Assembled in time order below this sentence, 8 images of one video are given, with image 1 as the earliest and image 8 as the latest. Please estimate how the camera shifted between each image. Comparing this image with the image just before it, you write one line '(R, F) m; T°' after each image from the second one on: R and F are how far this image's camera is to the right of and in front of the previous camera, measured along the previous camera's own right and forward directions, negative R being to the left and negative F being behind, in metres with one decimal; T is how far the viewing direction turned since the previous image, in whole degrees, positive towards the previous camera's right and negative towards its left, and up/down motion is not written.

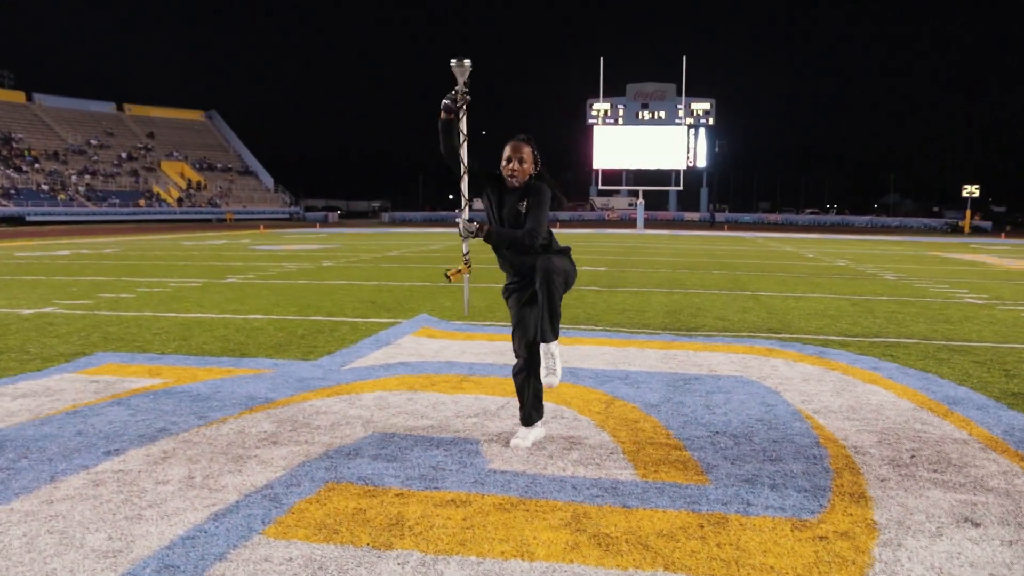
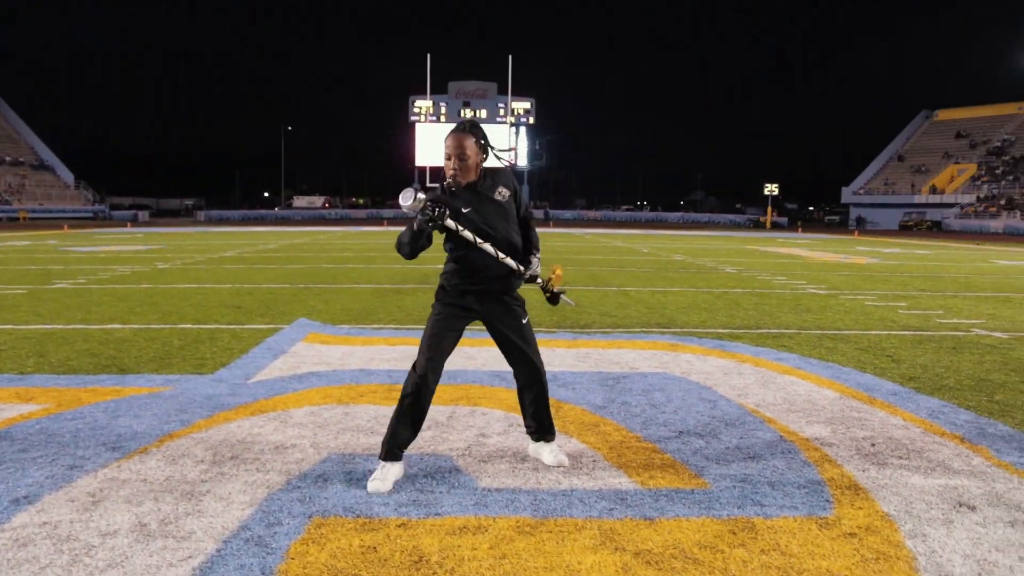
(-0.7, +0.3) m; +12°
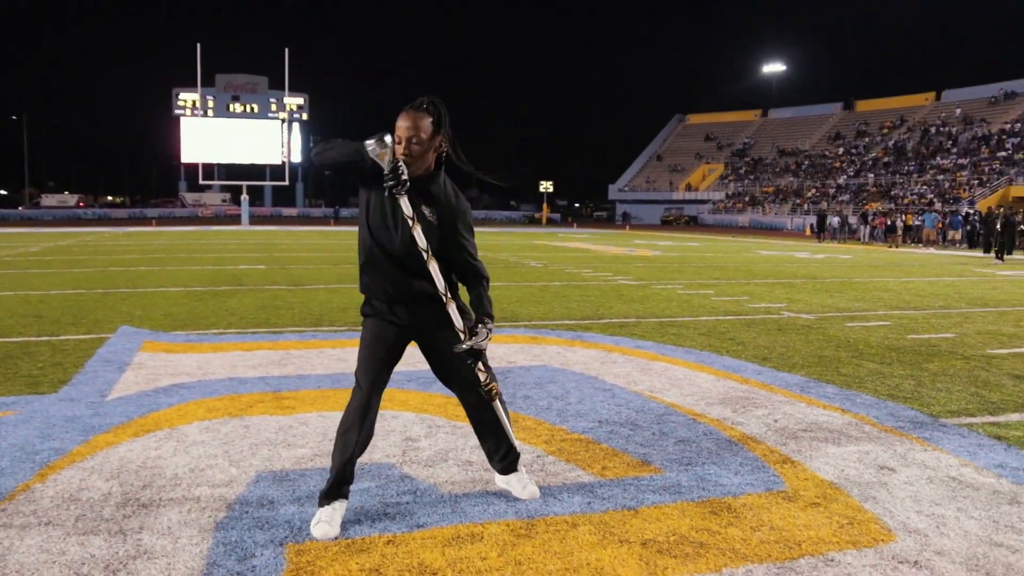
(-0.7, +0.2) m; +15°
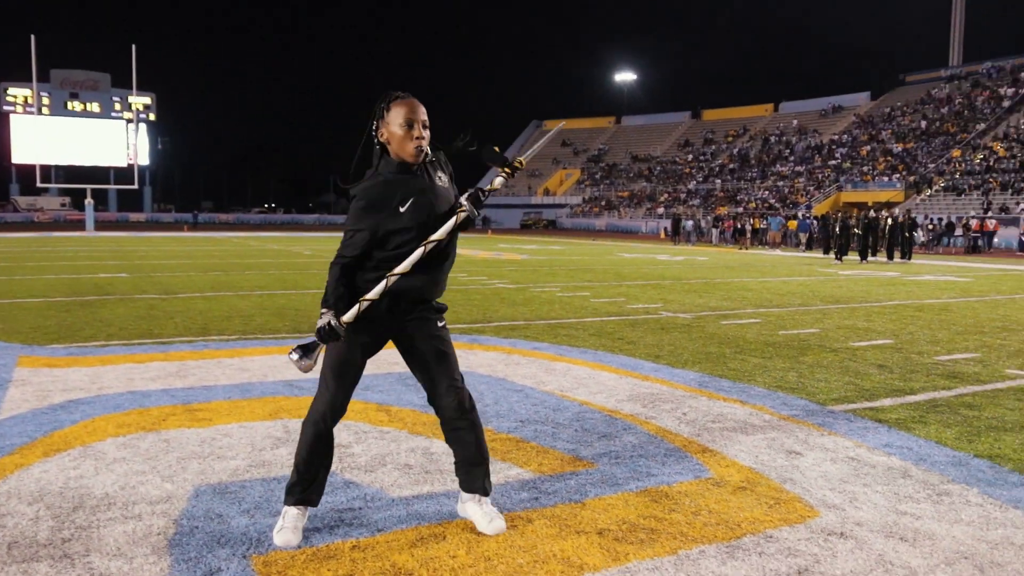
(-0.3, -0.1) m; +10°
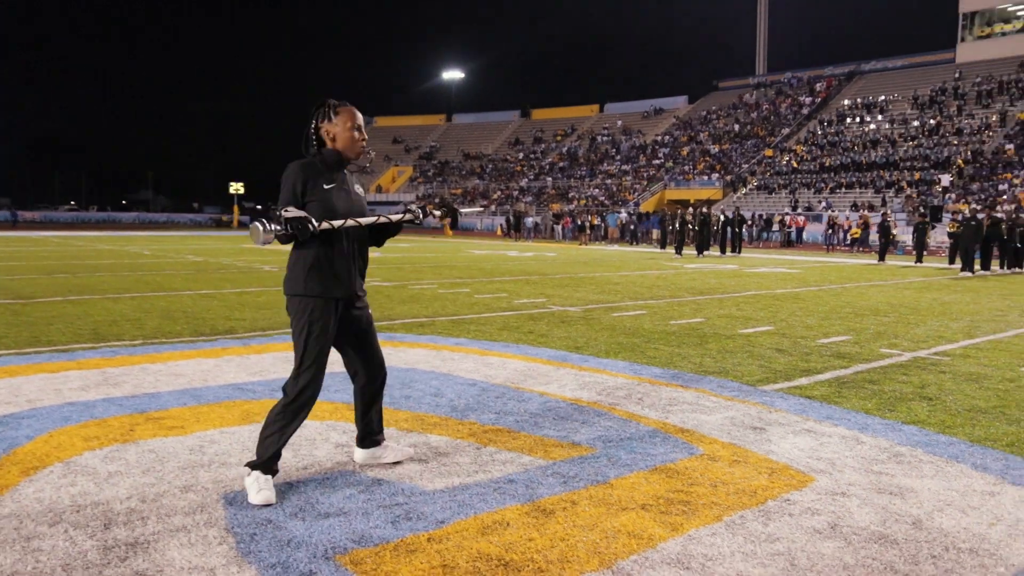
(-0.8, -0.1) m; +12°
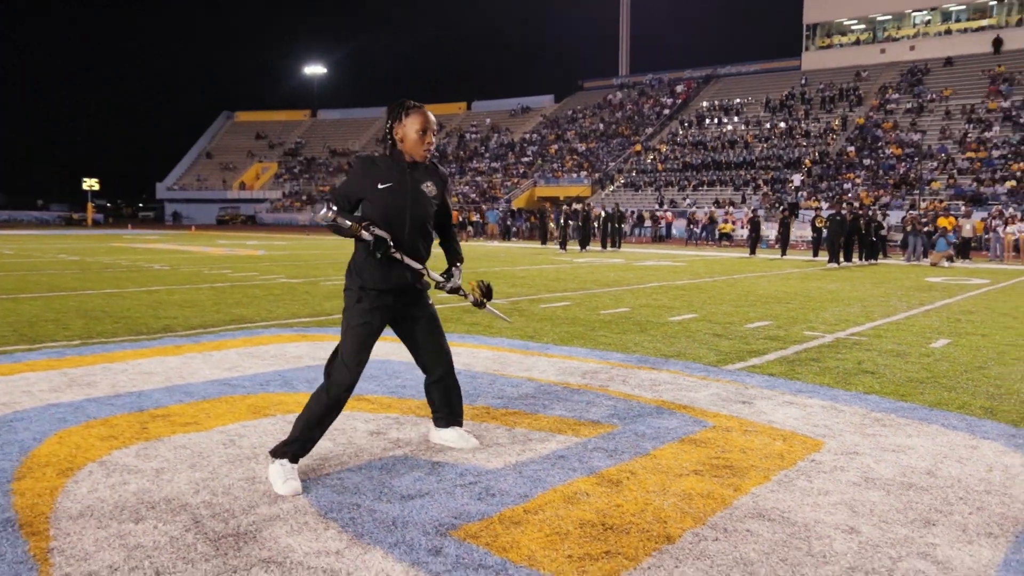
(-0.7, -0.1) m; +10°
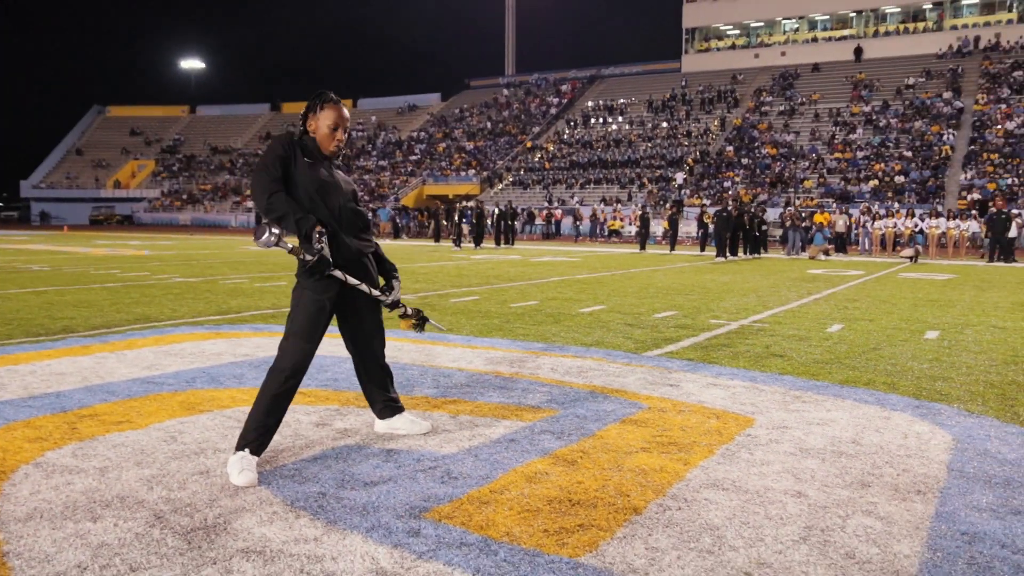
(-0.3, 0.0) m; +8°
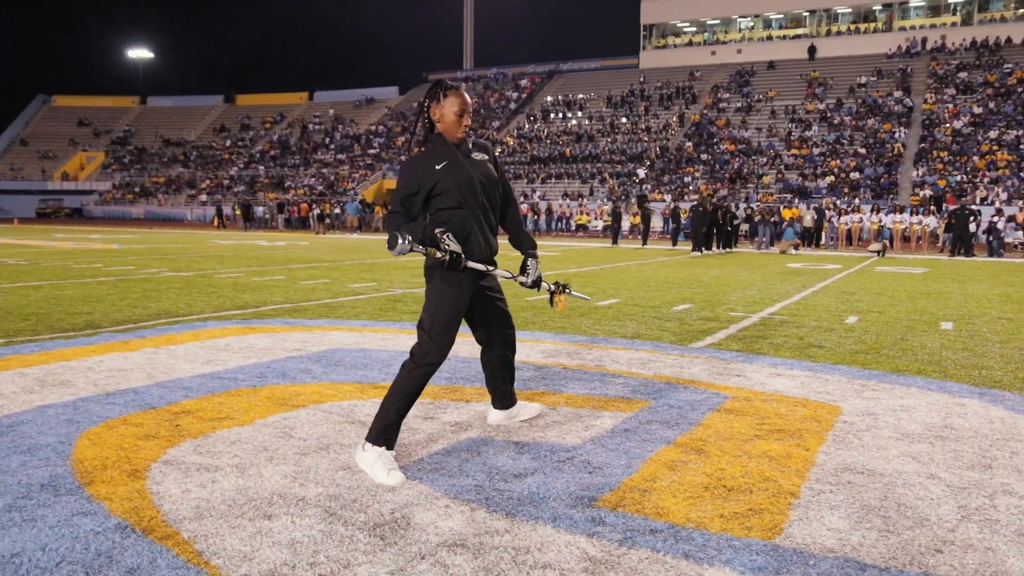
(-0.7, 0.0) m; +4°
